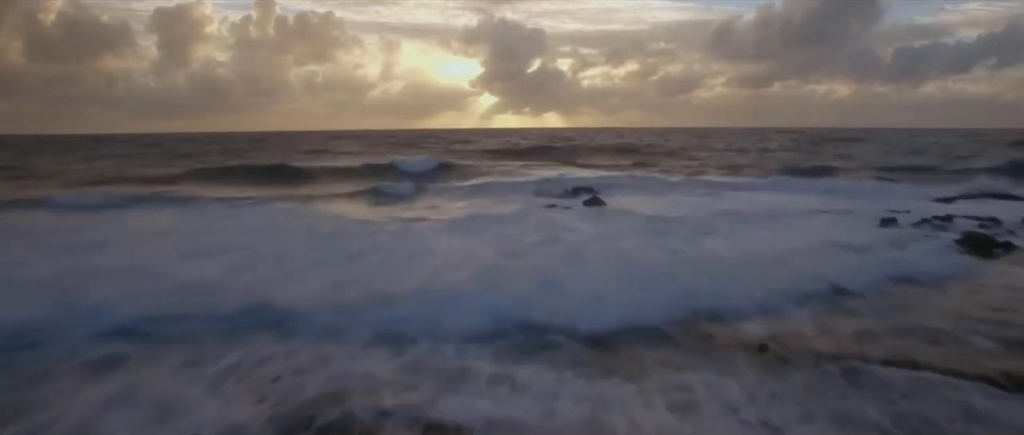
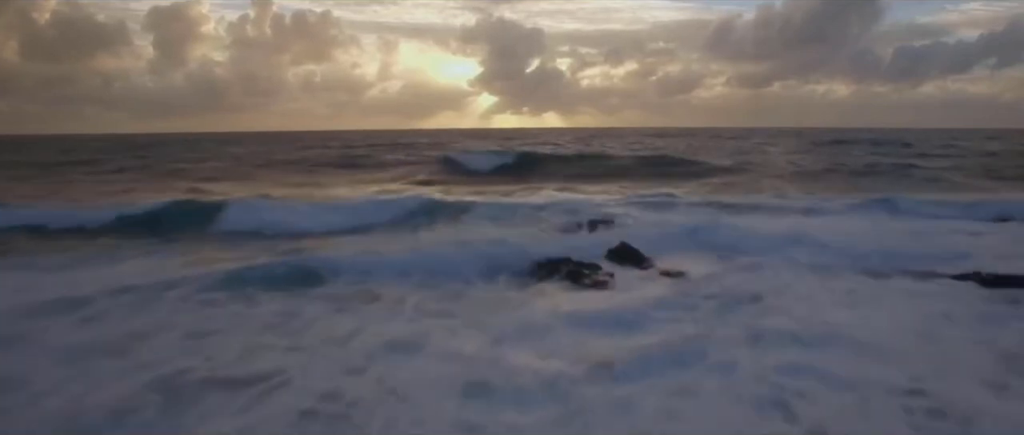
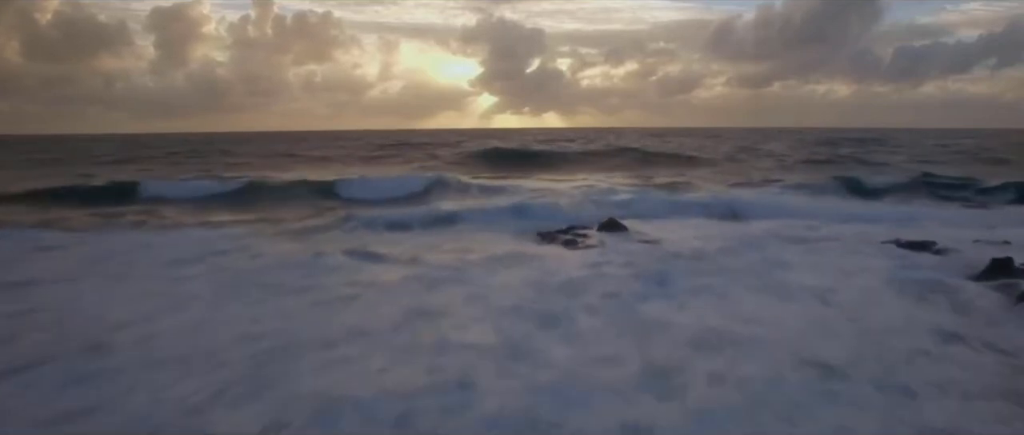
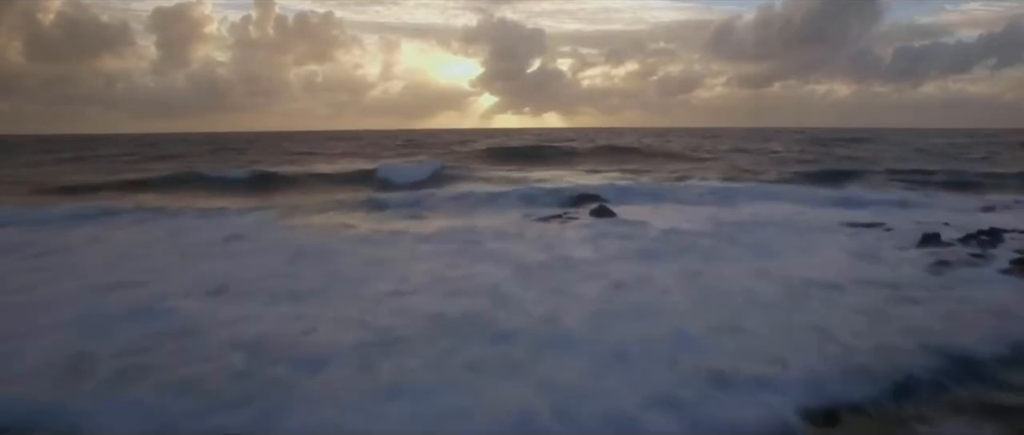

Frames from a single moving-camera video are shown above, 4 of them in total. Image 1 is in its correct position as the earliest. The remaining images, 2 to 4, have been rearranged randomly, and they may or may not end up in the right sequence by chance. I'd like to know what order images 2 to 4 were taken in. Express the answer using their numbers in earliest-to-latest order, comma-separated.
4, 3, 2
